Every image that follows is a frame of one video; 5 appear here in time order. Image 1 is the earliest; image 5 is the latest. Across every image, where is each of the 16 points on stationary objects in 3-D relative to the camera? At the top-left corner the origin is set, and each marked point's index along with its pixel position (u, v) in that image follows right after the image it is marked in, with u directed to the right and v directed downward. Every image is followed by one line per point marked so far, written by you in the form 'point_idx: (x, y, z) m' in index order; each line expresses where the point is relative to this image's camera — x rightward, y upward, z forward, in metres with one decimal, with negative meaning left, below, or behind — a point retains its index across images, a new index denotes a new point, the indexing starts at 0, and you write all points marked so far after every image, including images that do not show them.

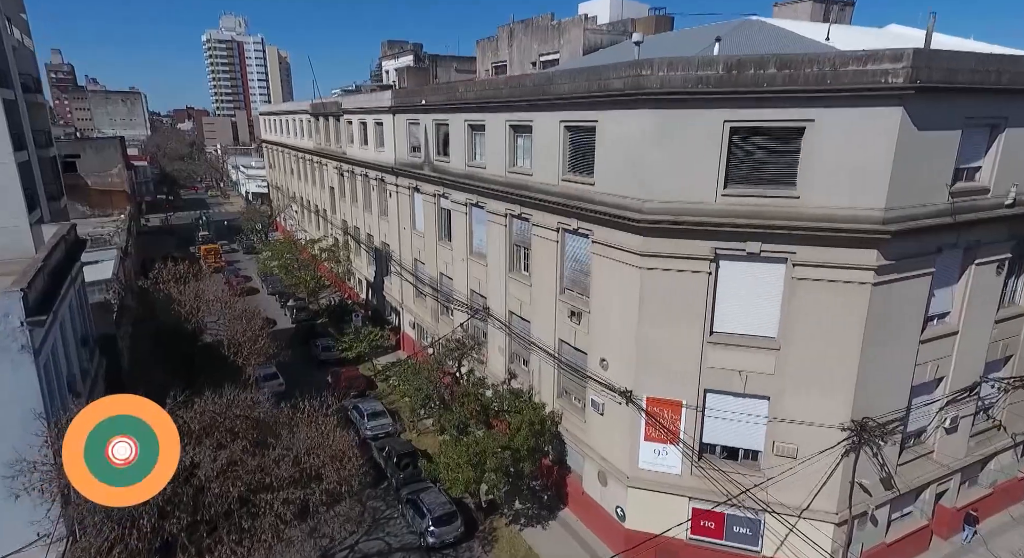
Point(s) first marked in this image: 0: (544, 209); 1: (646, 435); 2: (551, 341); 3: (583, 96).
0: (+1.0, +2.2, +18.5) m
1: (+3.6, -4.2, +15.6) m
2: (+1.3, -2.1, +19.1) m
3: (+1.9, +4.9, +15.6) m
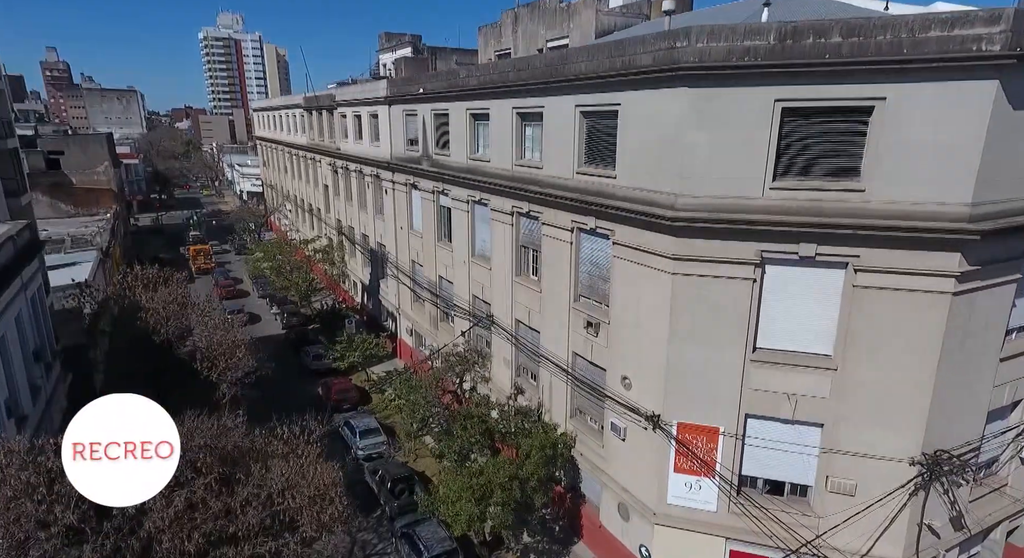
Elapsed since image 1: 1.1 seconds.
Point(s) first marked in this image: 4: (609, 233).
0: (+1.2, +2.1, +16.4) m
1: (+3.8, -4.4, +13.5) m
2: (+1.5, -2.2, +17.0) m
3: (+2.1, +4.8, +13.5) m
4: (+2.4, +1.2, +14.5) m
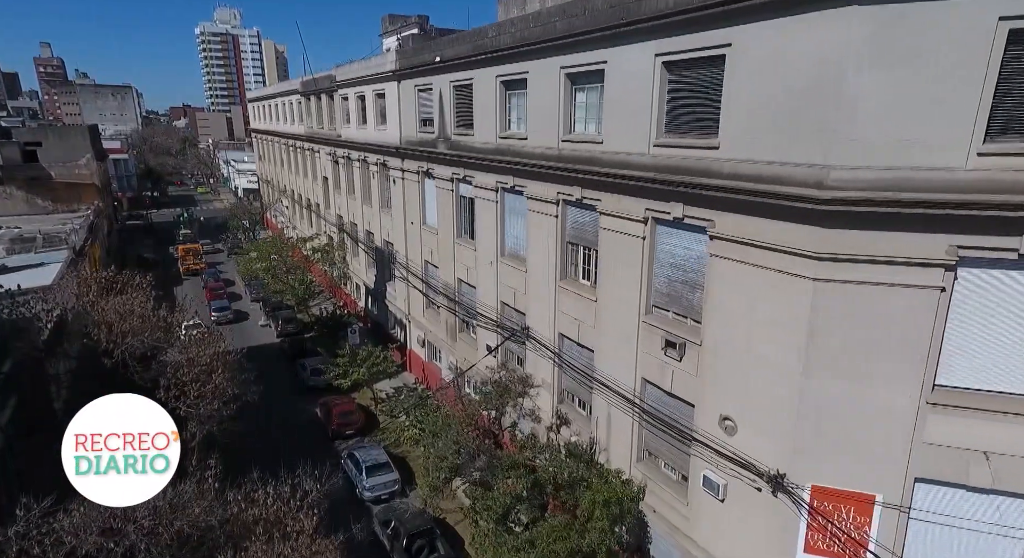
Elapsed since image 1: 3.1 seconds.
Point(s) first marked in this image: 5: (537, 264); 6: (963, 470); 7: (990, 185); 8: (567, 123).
0: (+2.4, +2.0, +12.7) m
1: (+5.0, -4.5, +9.8) m
2: (+2.7, -2.4, +13.3) m
3: (+3.3, +4.6, +9.8) m
4: (+3.6, +1.0, +10.8) m
5: (+0.7, +0.4, +16.4) m
6: (+6.8, -2.9, +8.8) m
7: (+6.5, +1.3, +7.9) m
8: (+1.4, +3.9, +14.6) m
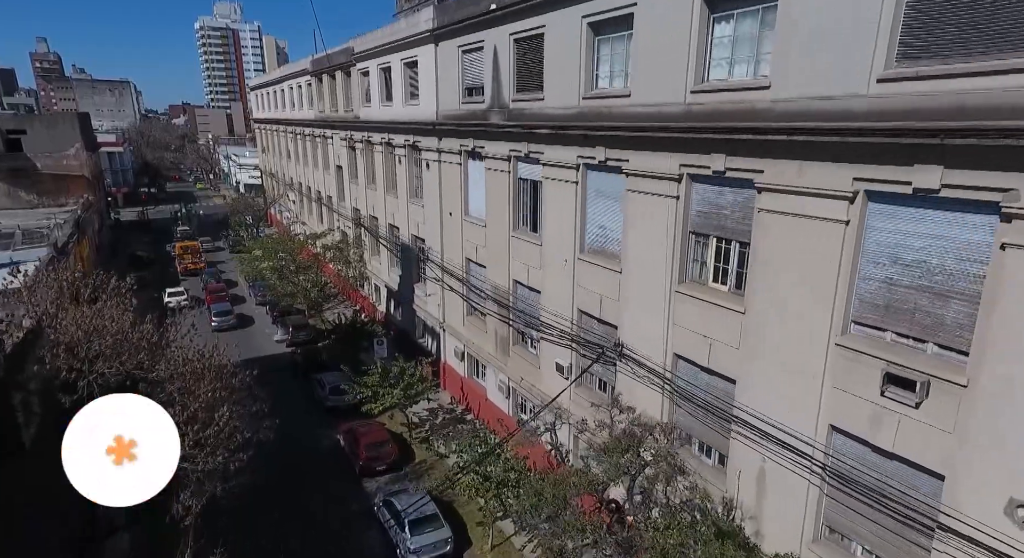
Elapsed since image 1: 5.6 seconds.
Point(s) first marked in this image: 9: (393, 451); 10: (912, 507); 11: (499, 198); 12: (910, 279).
0: (+4.4, +1.9, +8.8) m
1: (+7.1, -4.6, +5.9) m
2: (+4.8, -2.4, +9.4) m
3: (+5.3, +4.6, +5.9) m
4: (+5.6, +1.0, +6.9) m
5: (+2.7, +0.4, +12.4) m
6: (+8.9, -3.0, +4.8) m
7: (+8.6, +1.2, +4.0) m
8: (+3.4, +3.9, +10.6) m
9: (-3.6, -5.1, +17.2) m
10: (+5.6, -3.2, +8.1) m
11: (-0.4, +2.4, +17.5) m
12: (+5.5, 0.0, +7.9) m
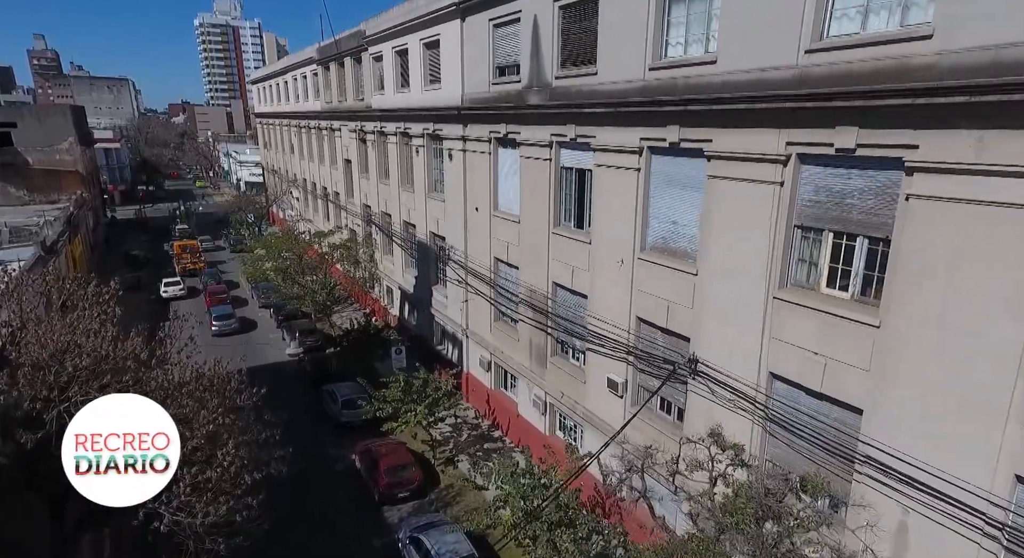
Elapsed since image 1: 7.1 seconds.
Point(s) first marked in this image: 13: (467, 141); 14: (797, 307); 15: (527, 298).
0: (+5.5, +1.8, +6.7) m
1: (+8.2, -4.6, +3.8) m
2: (+5.8, -2.5, +7.3) m
3: (+6.4, +4.5, +3.8) m
4: (+6.7, +0.9, +4.8) m
5: (+3.8, +0.3, +10.4) m
6: (+10.0, -3.0, +2.8) m
7: (+9.7, +1.1, +1.9) m
8: (+4.5, +3.8, +8.5) m
9: (-2.5, -5.2, +15.2) m
10: (+6.7, -3.2, +6.1) m
11: (+0.7, +2.4, +15.4) m
12: (+6.5, -0.1, +5.9) m
13: (-1.4, +4.4, +18.4) m
14: (+4.6, -0.5, +9.2) m
15: (+0.5, -0.6, +16.7) m
